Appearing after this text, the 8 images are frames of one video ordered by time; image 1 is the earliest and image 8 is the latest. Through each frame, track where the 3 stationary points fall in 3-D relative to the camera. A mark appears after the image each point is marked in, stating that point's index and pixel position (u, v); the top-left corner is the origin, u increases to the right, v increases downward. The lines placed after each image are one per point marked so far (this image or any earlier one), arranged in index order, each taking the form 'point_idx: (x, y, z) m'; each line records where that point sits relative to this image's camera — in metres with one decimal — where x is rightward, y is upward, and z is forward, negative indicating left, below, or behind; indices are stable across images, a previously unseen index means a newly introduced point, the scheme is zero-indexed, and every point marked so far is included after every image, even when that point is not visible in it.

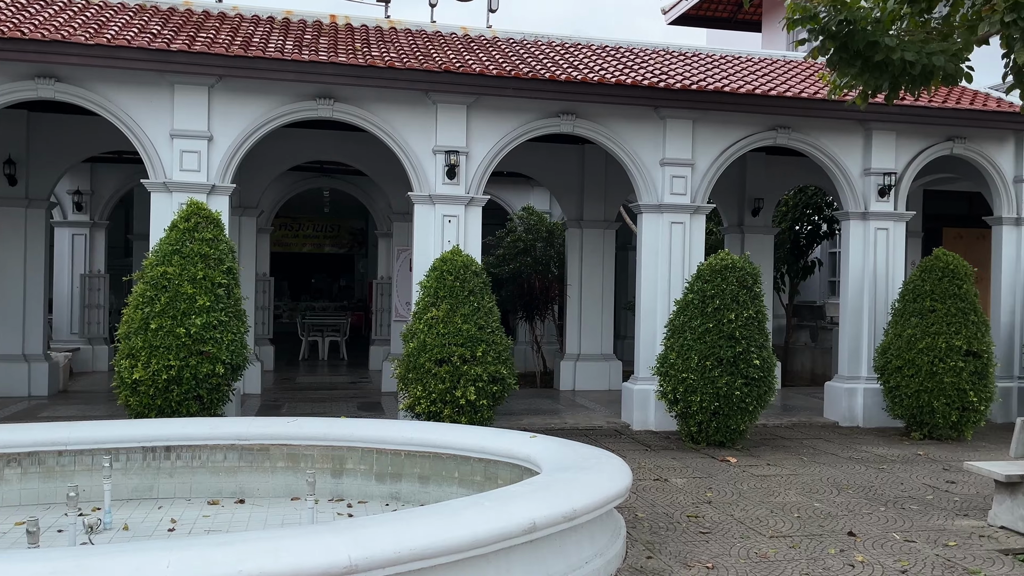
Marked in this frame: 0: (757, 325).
0: (+2.5, -0.4, +8.1) m
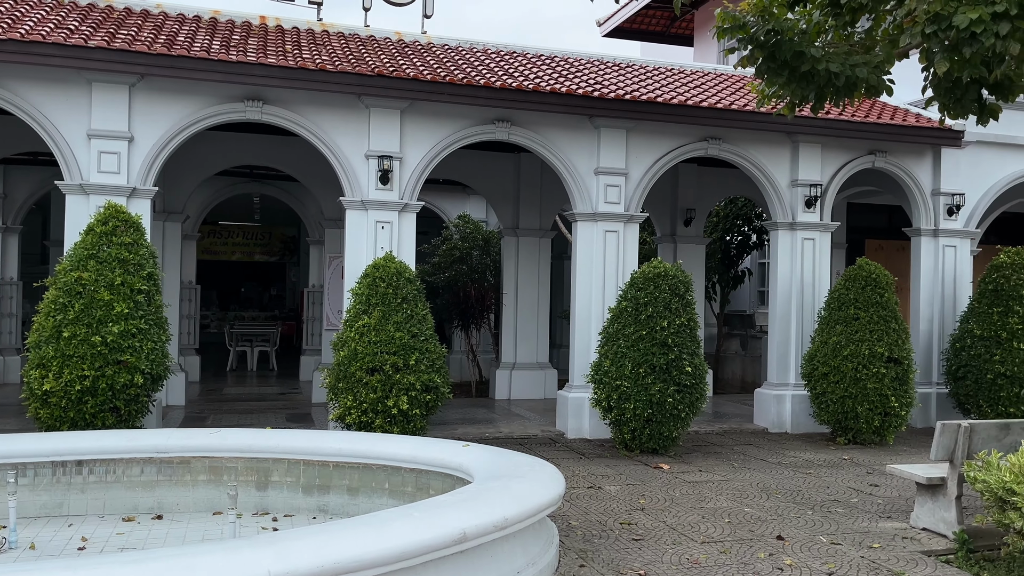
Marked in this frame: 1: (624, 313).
0: (+1.8, -0.5, +8.2) m
1: (+1.2, -0.3, +8.3) m
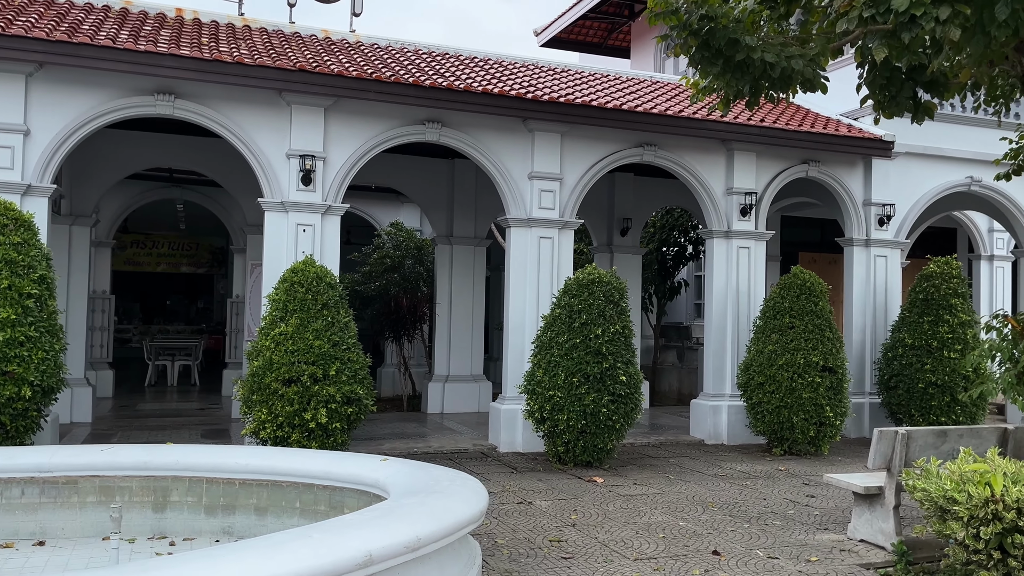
0: (+1.1, -0.5, +8.0) m
1: (+0.5, -0.3, +8.0) m
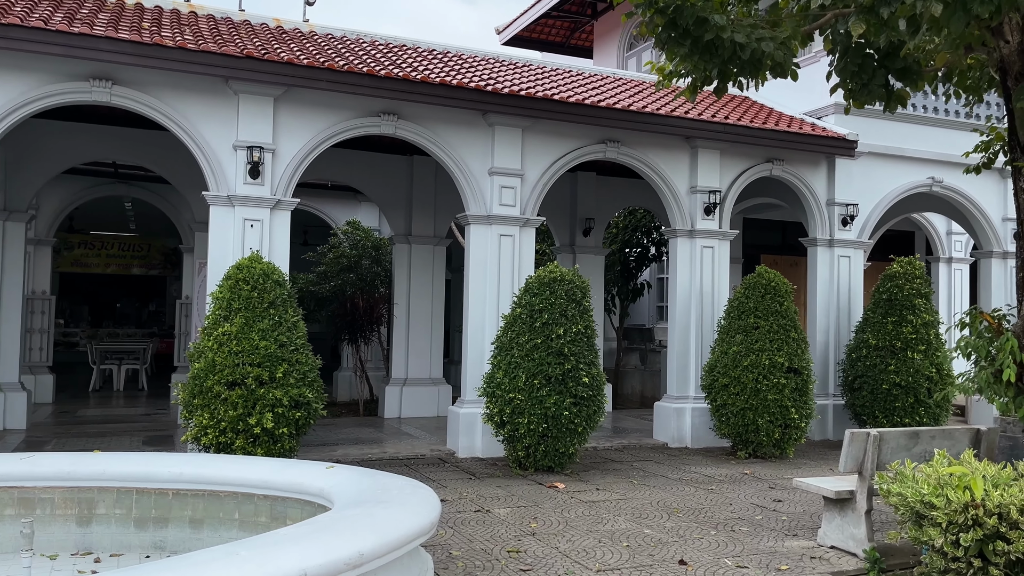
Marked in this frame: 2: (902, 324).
0: (+0.7, -0.5, +7.7) m
1: (+0.1, -0.3, +7.7) m
2: (+4.6, -0.4, +9.4) m
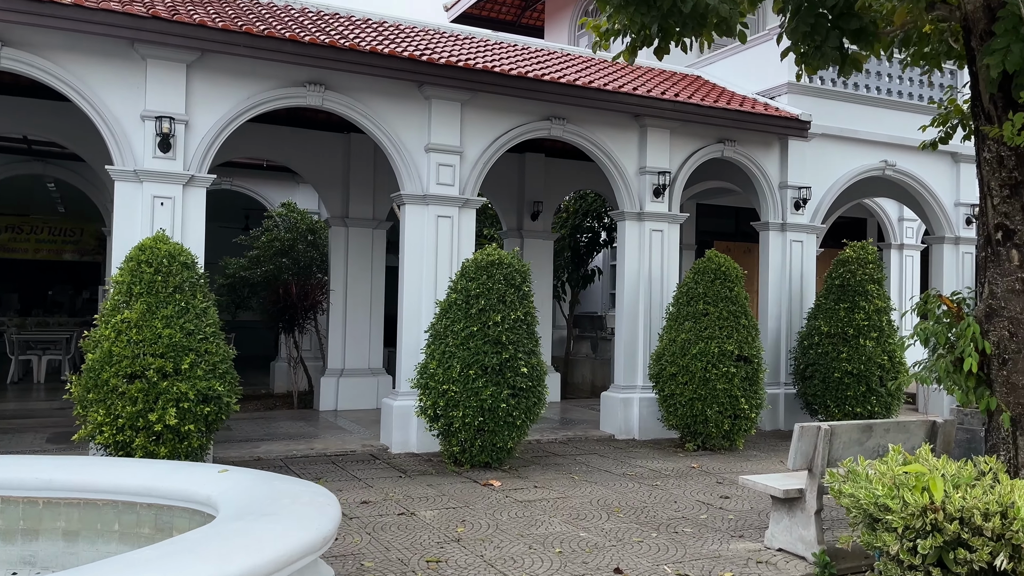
0: (+0.1, -0.4, +7.2) m
1: (-0.5, -0.2, +7.2) m
2: (+3.9, -0.3, +9.1) m
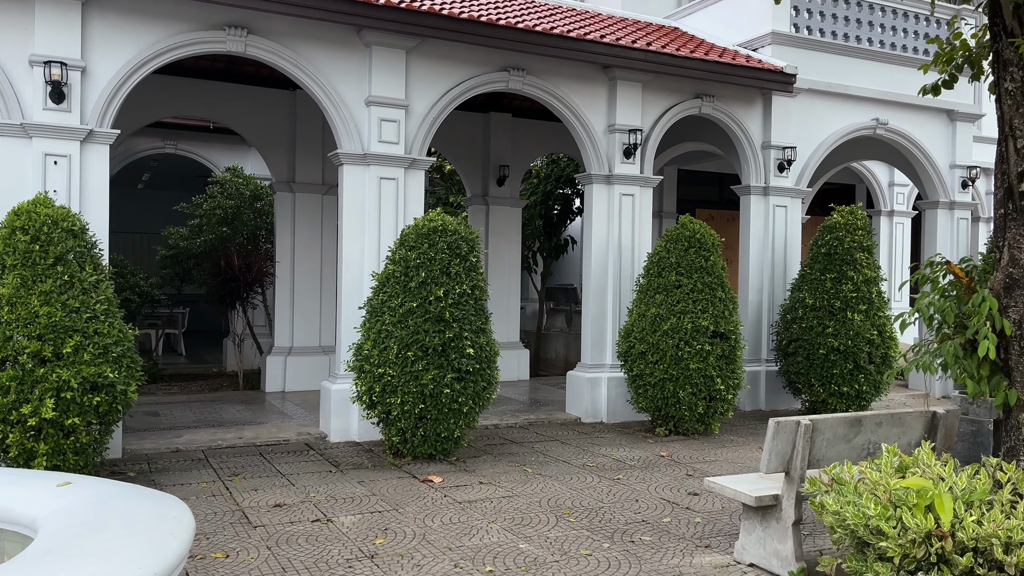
0: (-0.3, -0.1, +6.4) m
1: (-1.0, +0.1, +6.4) m
2: (+3.4, +0.1, +8.4) m
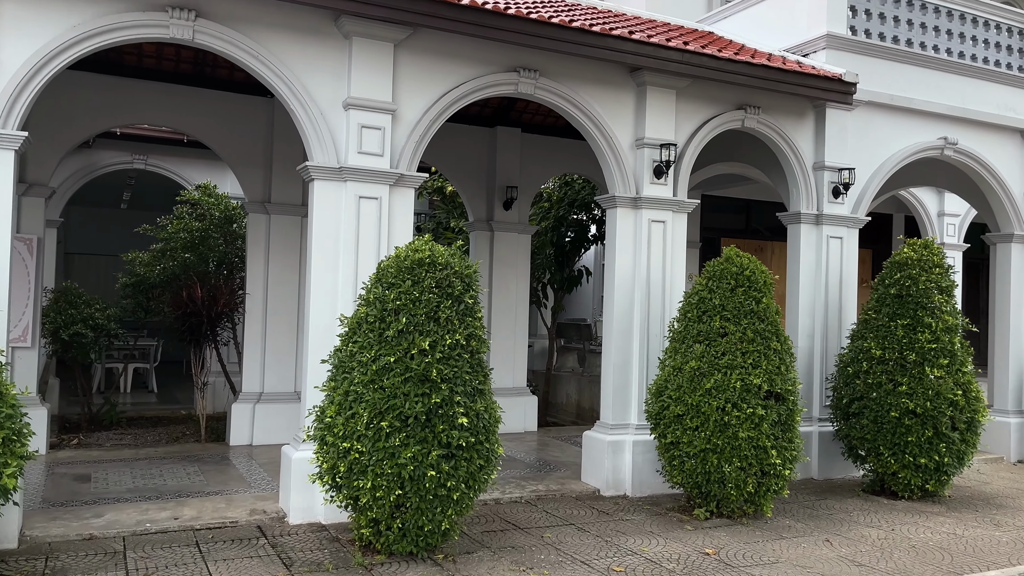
0: (-0.3, -0.4, +5.0) m
1: (-0.9, -0.2, +5.0) m
2: (+3.5, -0.4, +6.9) m
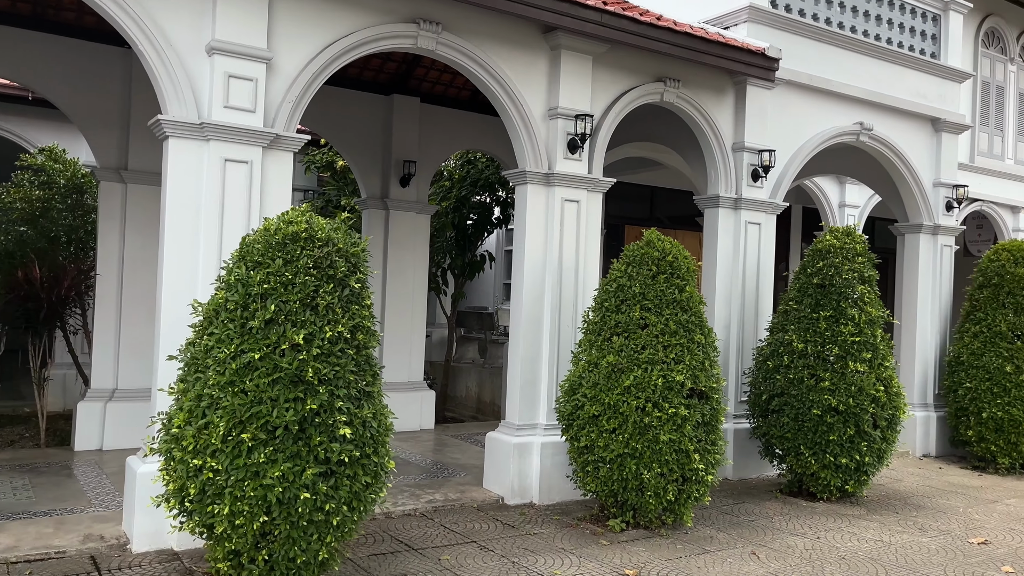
0: (-0.8, -0.3, +4.2) m
1: (-1.5, -0.1, +4.0) m
2: (+2.7, -0.3, +6.5) m
